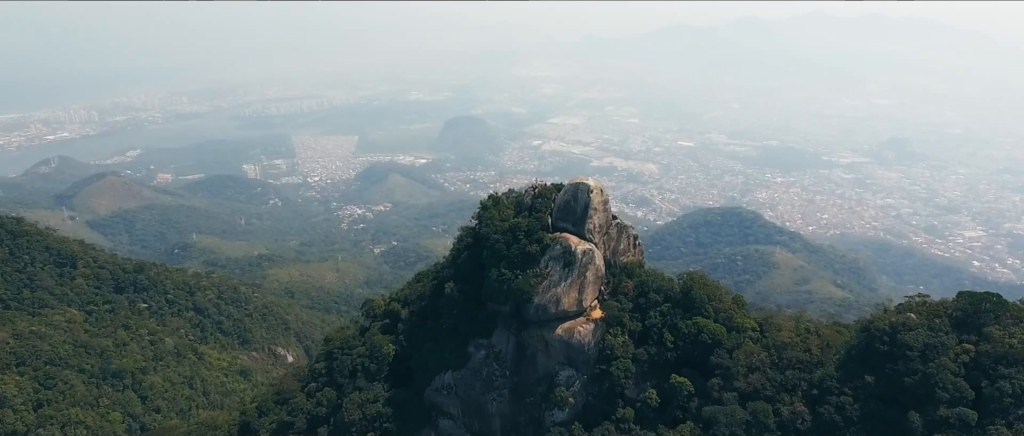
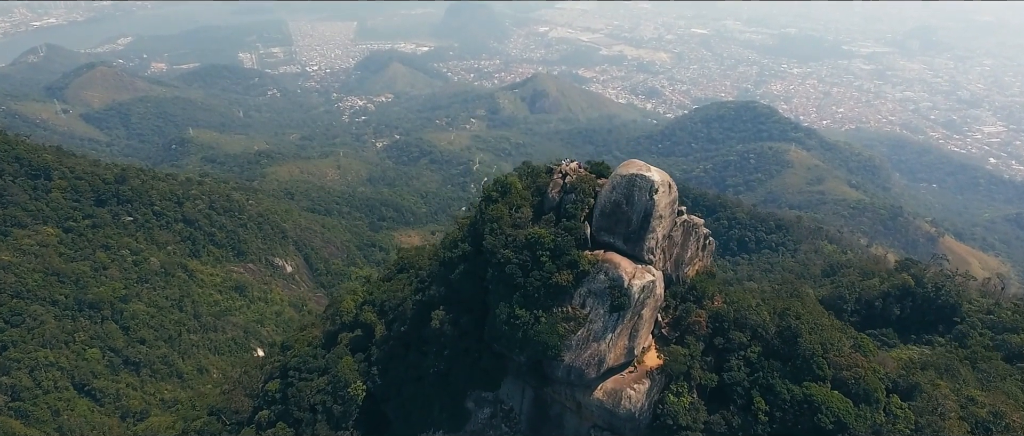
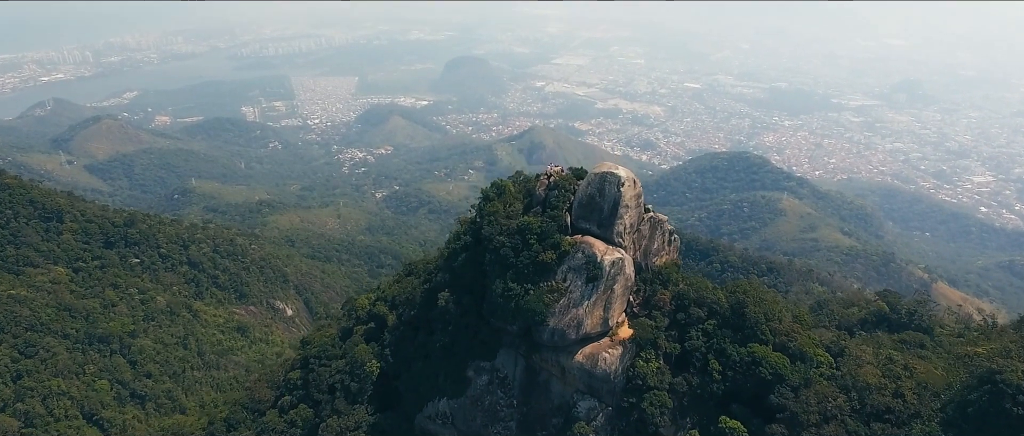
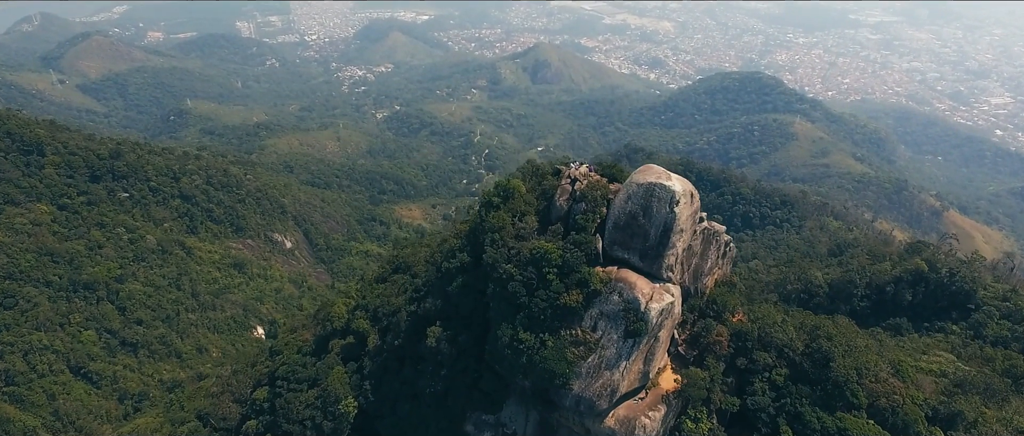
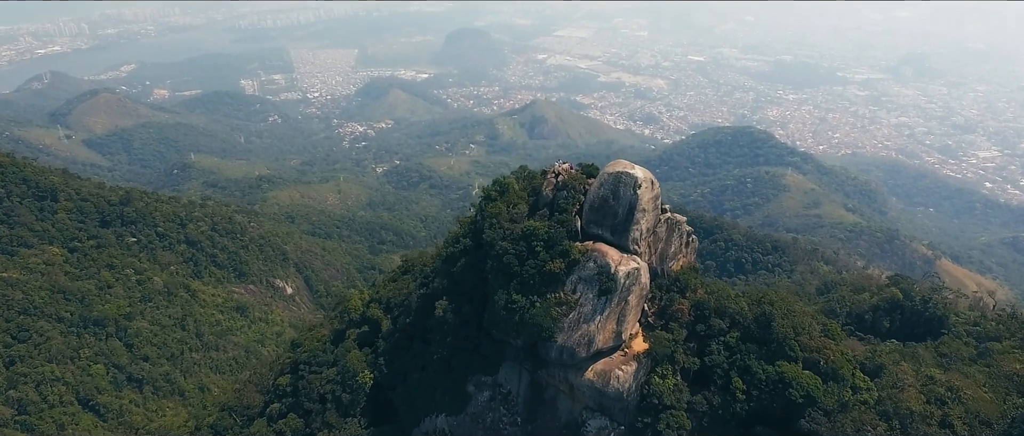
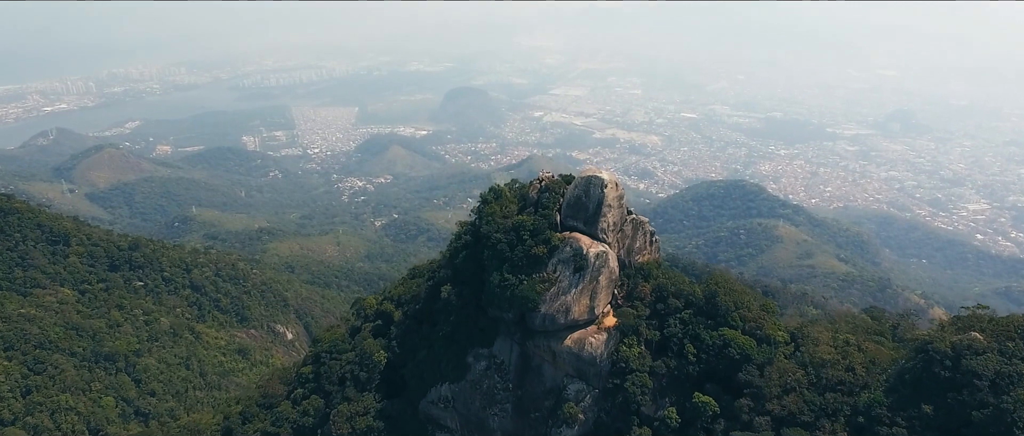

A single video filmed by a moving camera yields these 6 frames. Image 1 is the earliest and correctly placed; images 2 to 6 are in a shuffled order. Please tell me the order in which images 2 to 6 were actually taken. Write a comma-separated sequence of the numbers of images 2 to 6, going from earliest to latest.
6, 3, 5, 2, 4
